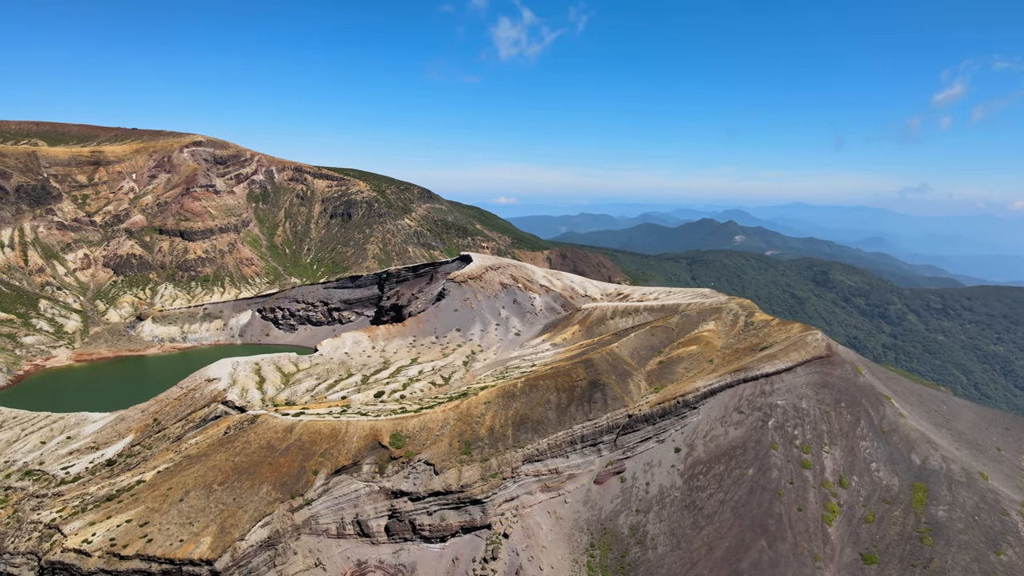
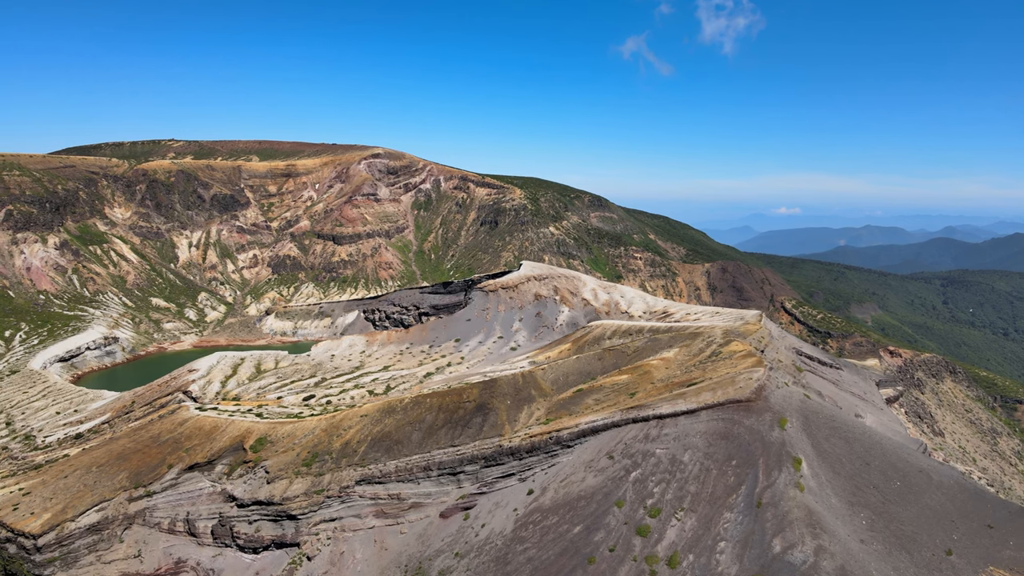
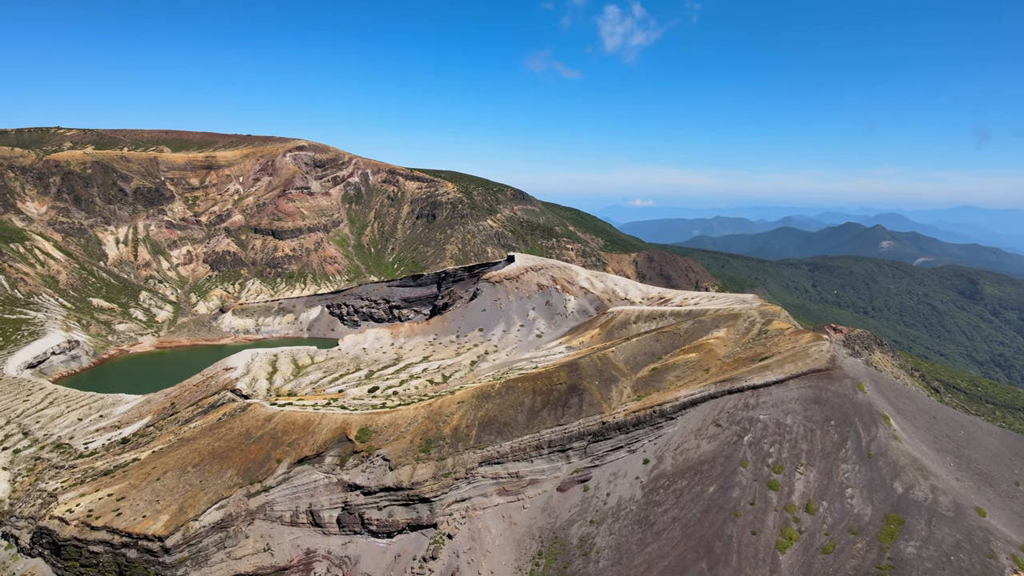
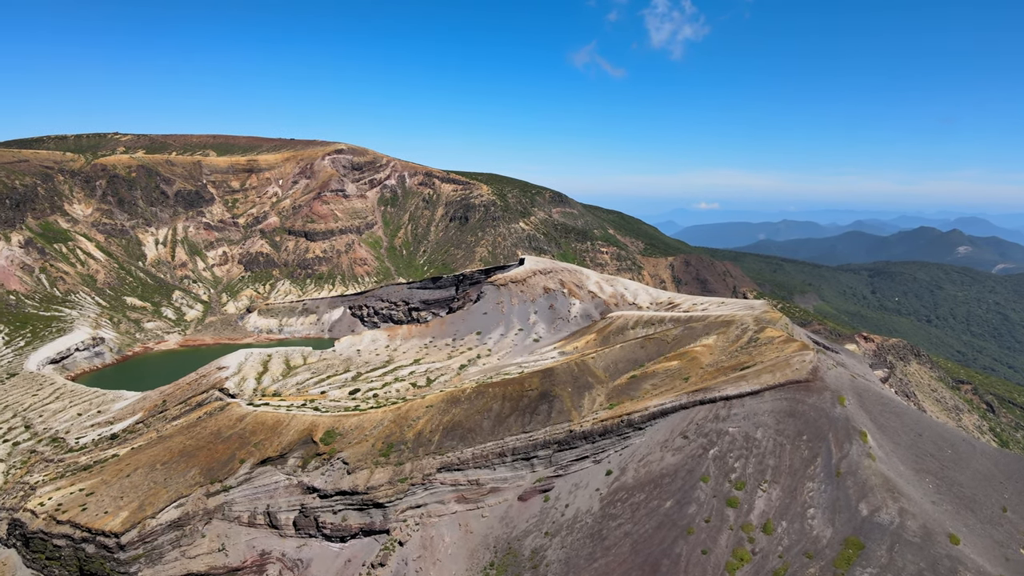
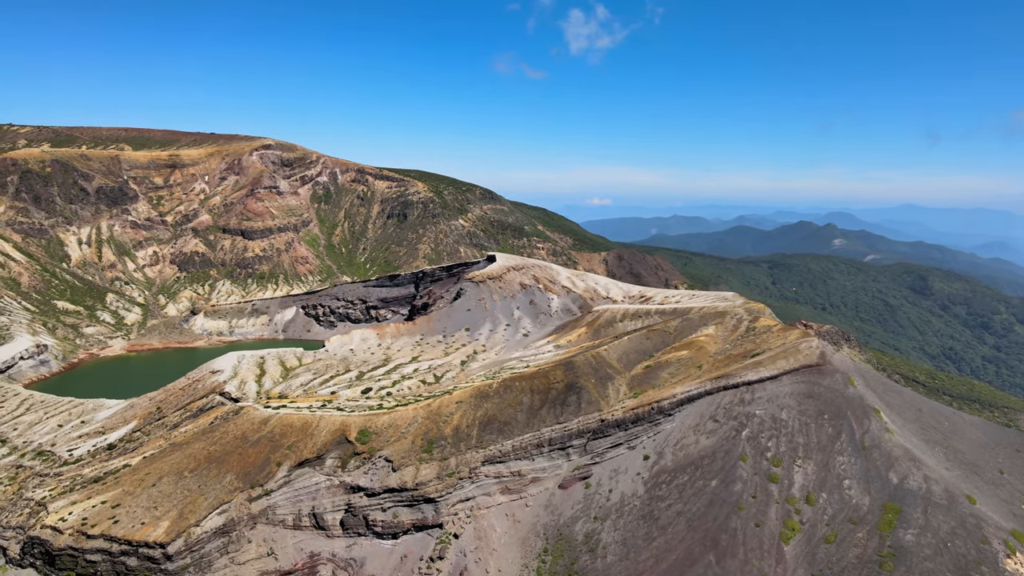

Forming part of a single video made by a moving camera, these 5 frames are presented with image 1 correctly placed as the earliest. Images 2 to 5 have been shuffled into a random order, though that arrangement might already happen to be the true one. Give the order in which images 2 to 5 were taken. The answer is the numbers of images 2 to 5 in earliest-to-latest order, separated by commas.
5, 3, 4, 2
